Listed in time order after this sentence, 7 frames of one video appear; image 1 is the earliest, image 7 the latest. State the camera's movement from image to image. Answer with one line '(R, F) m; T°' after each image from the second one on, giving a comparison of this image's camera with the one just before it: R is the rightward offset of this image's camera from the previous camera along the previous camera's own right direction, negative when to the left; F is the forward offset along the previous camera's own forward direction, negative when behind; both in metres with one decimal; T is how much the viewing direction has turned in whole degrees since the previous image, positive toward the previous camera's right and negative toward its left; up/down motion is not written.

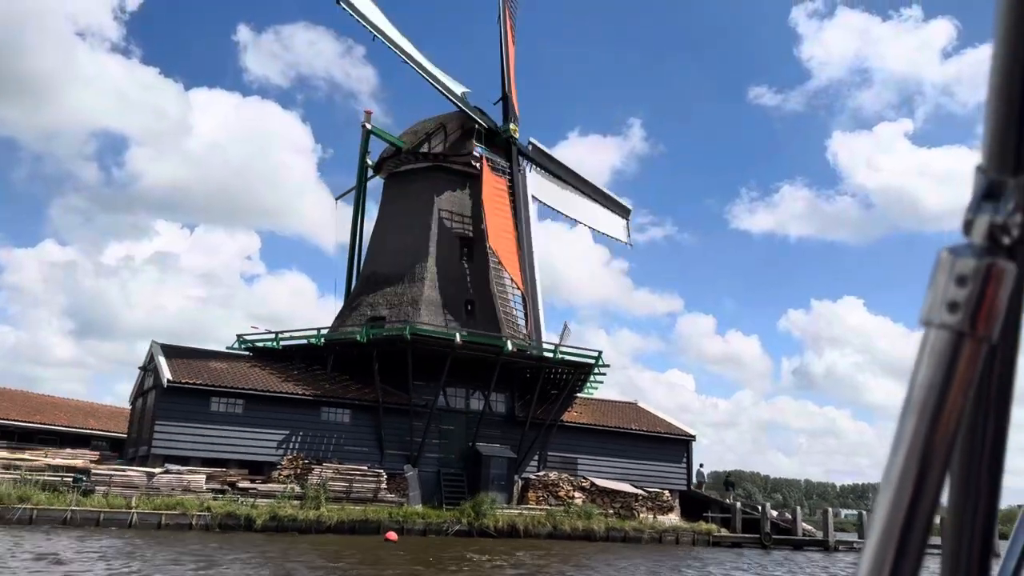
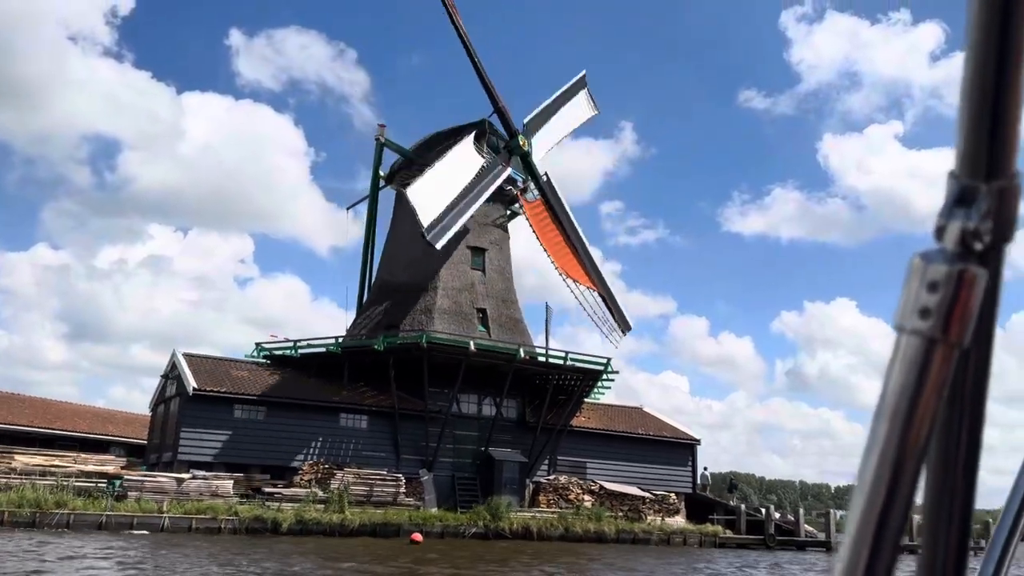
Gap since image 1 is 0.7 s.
(-0.5, -0.6) m; +1°
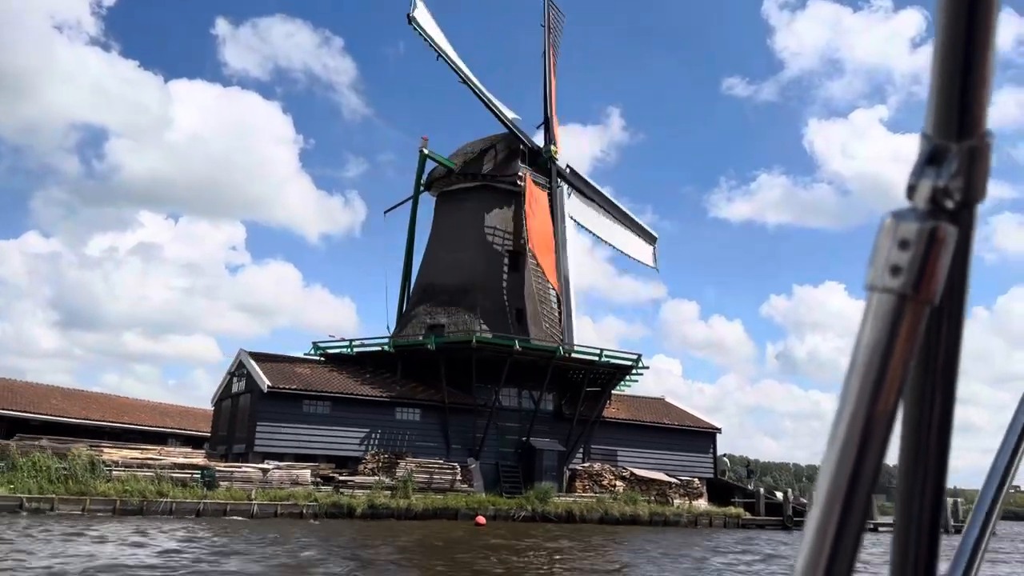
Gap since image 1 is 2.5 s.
(-1.4, -1.6) m; +1°
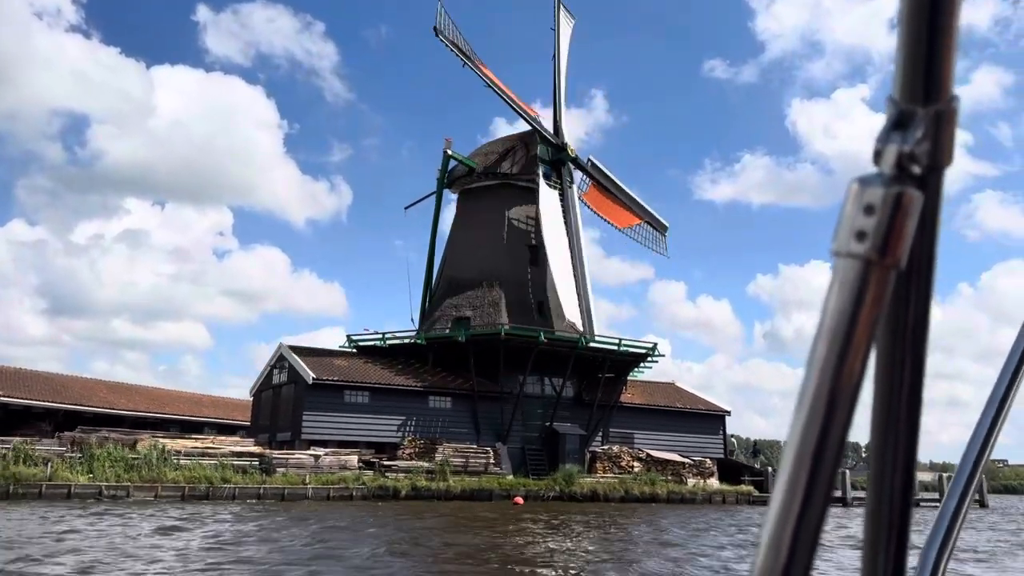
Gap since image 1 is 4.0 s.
(-1.1, -1.3) m; +1°
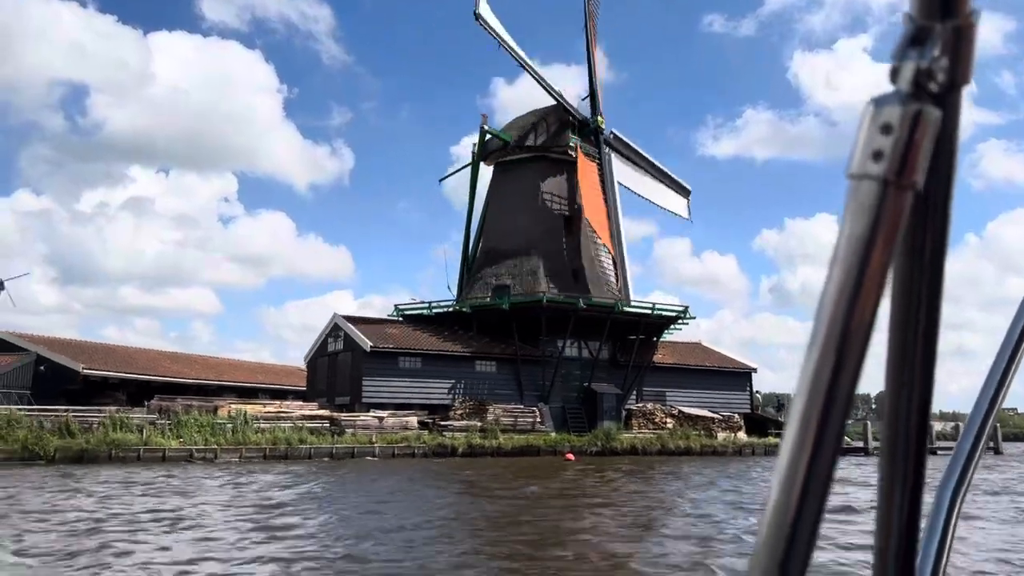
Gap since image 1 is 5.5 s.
(-1.1, -1.3) m; 0°
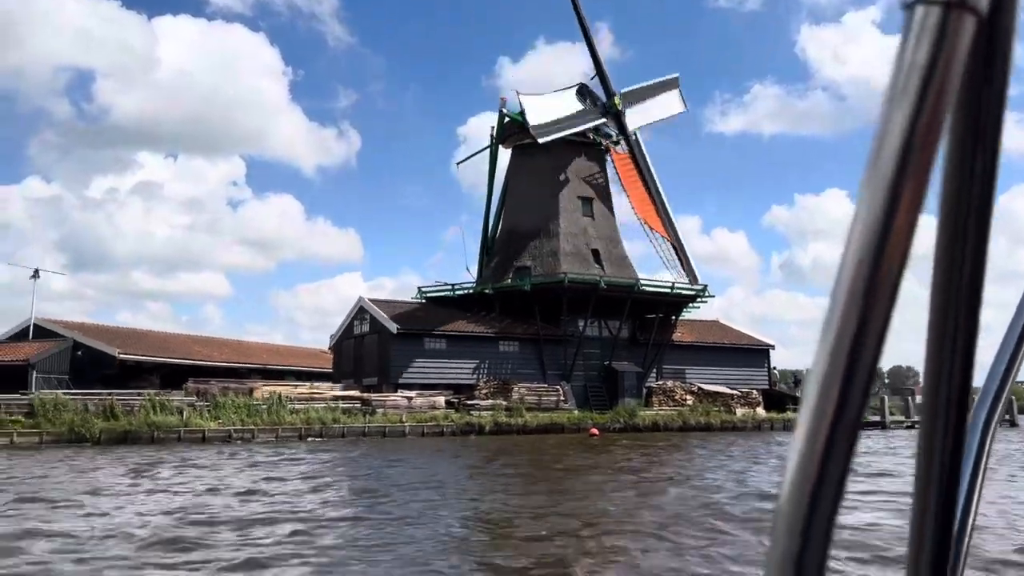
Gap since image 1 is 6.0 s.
(-0.4, -0.4) m; -1°
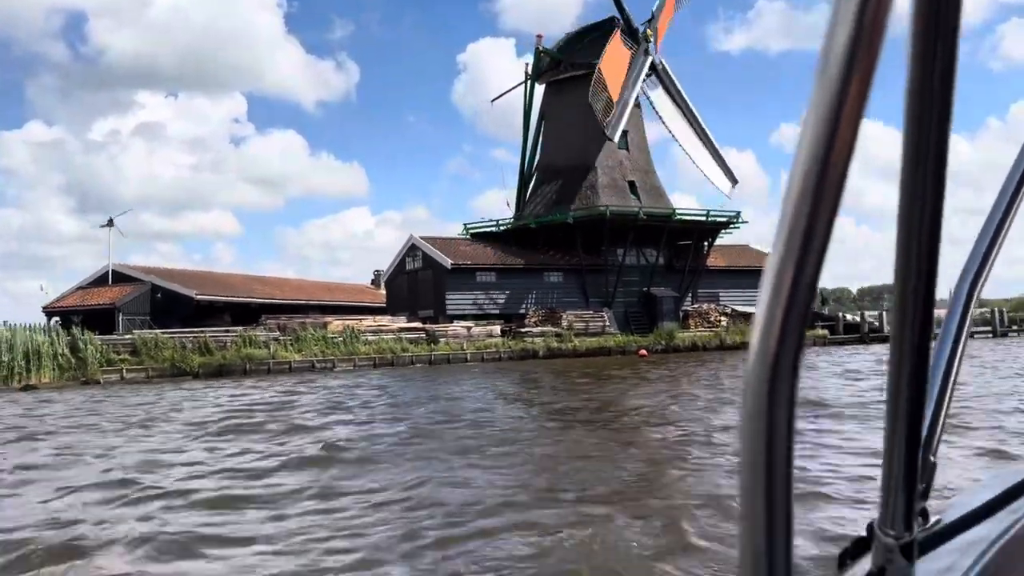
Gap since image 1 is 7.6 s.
(-1.3, -1.4) m; 0°
